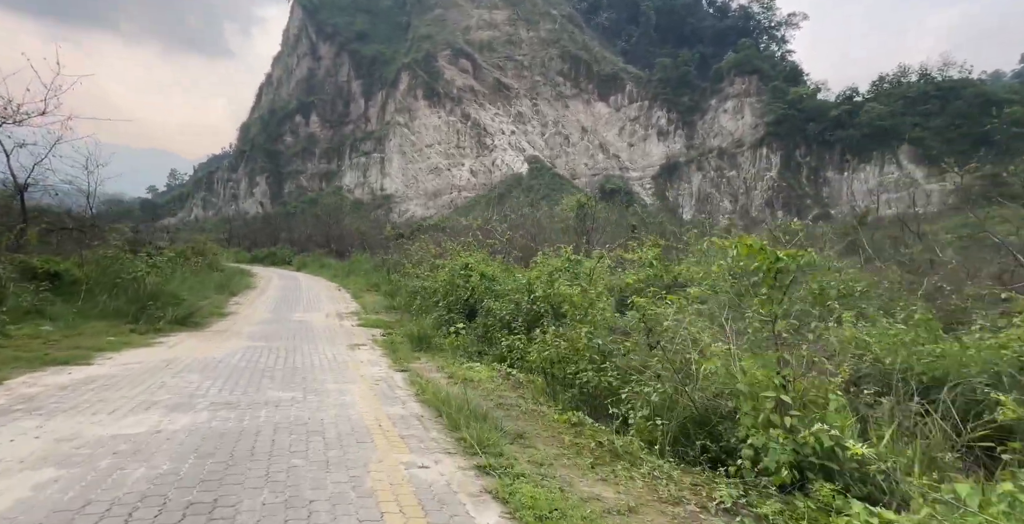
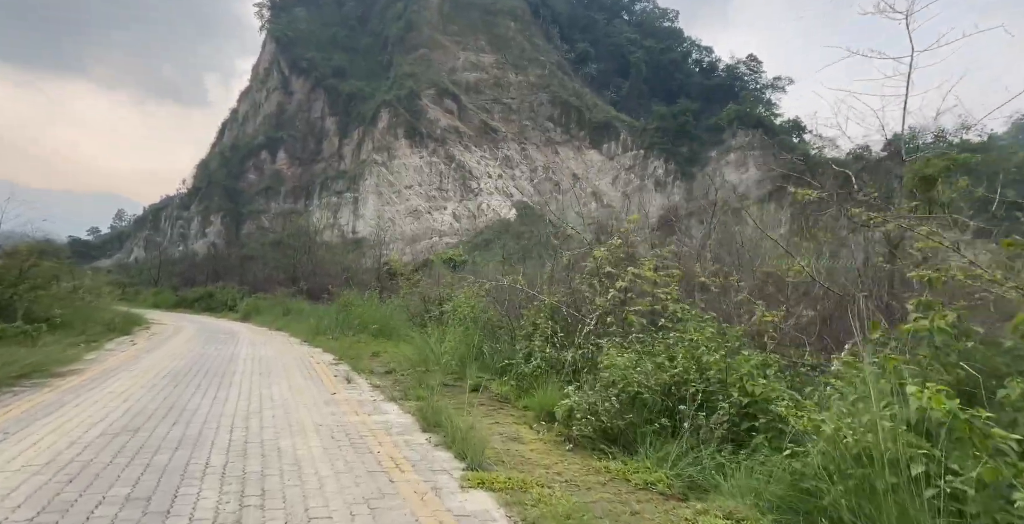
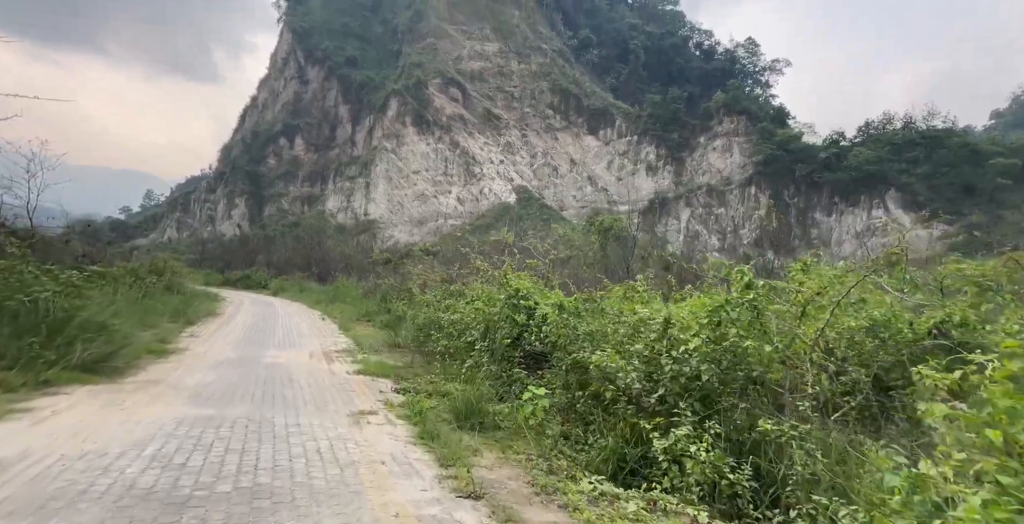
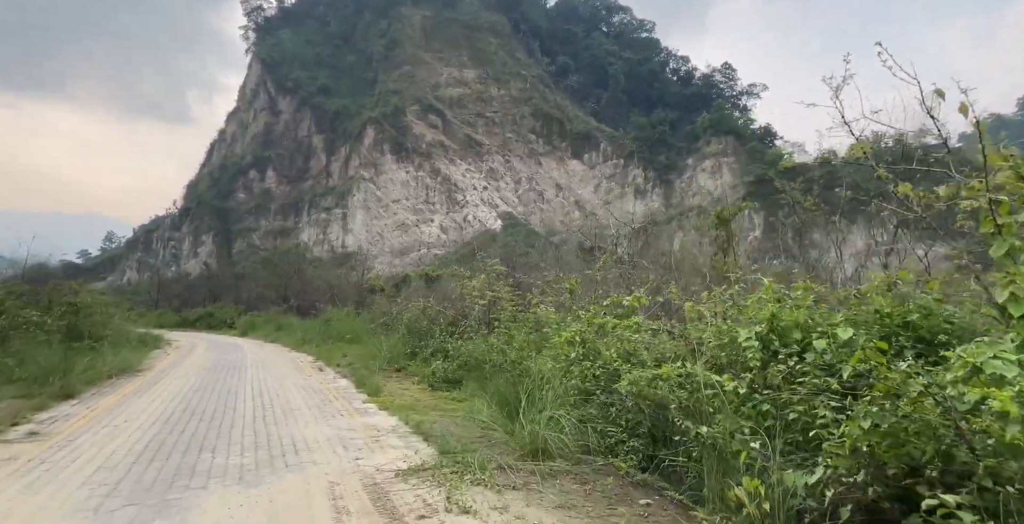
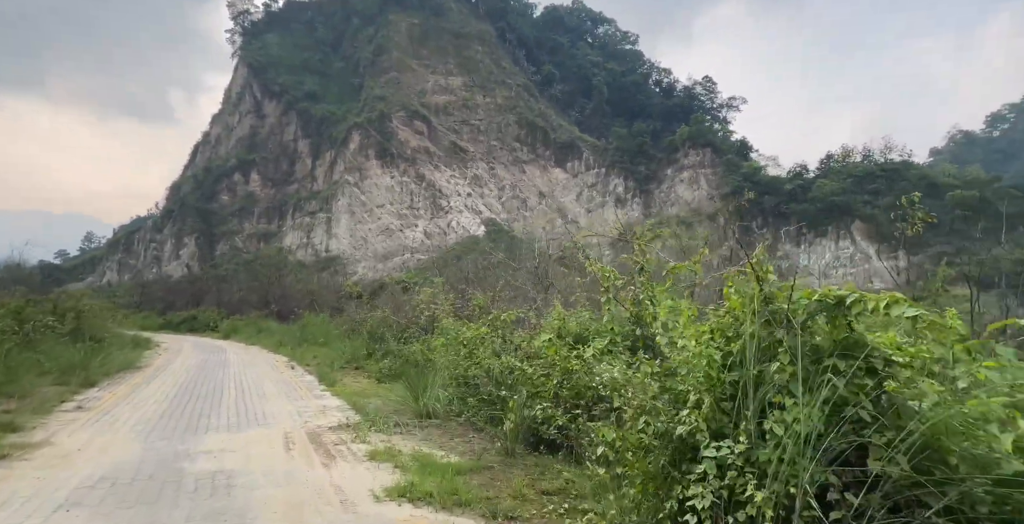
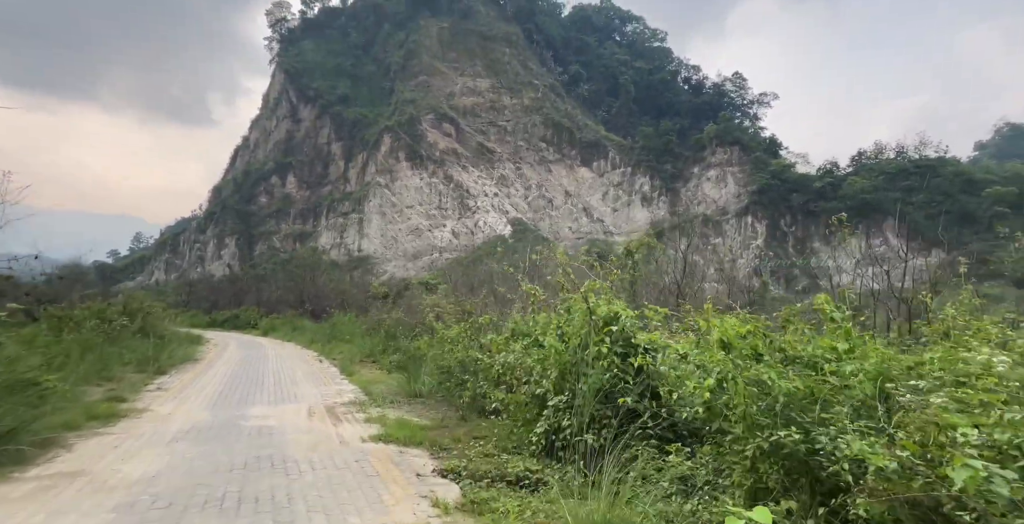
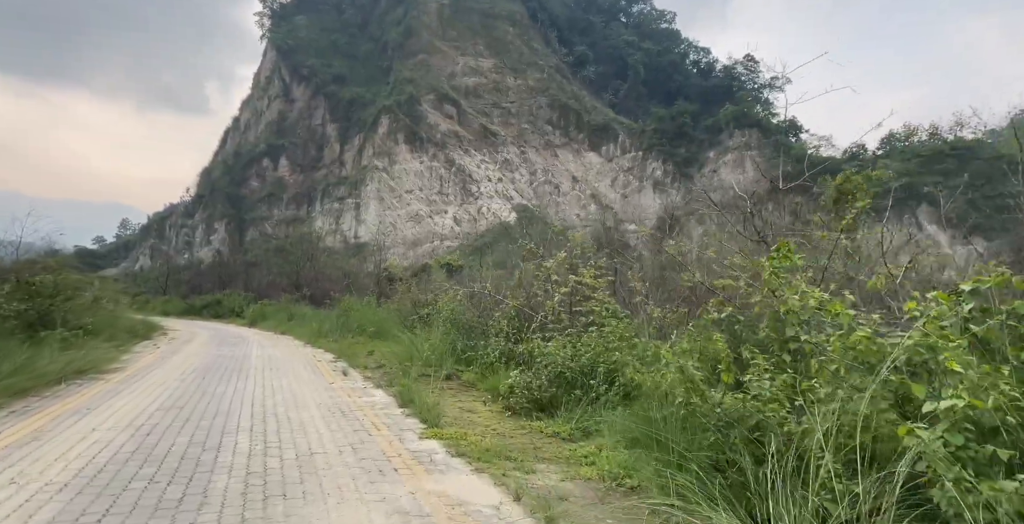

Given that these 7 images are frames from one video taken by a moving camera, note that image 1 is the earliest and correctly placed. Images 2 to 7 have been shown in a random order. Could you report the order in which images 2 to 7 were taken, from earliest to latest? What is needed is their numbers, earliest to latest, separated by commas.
3, 6, 5, 4, 7, 2
